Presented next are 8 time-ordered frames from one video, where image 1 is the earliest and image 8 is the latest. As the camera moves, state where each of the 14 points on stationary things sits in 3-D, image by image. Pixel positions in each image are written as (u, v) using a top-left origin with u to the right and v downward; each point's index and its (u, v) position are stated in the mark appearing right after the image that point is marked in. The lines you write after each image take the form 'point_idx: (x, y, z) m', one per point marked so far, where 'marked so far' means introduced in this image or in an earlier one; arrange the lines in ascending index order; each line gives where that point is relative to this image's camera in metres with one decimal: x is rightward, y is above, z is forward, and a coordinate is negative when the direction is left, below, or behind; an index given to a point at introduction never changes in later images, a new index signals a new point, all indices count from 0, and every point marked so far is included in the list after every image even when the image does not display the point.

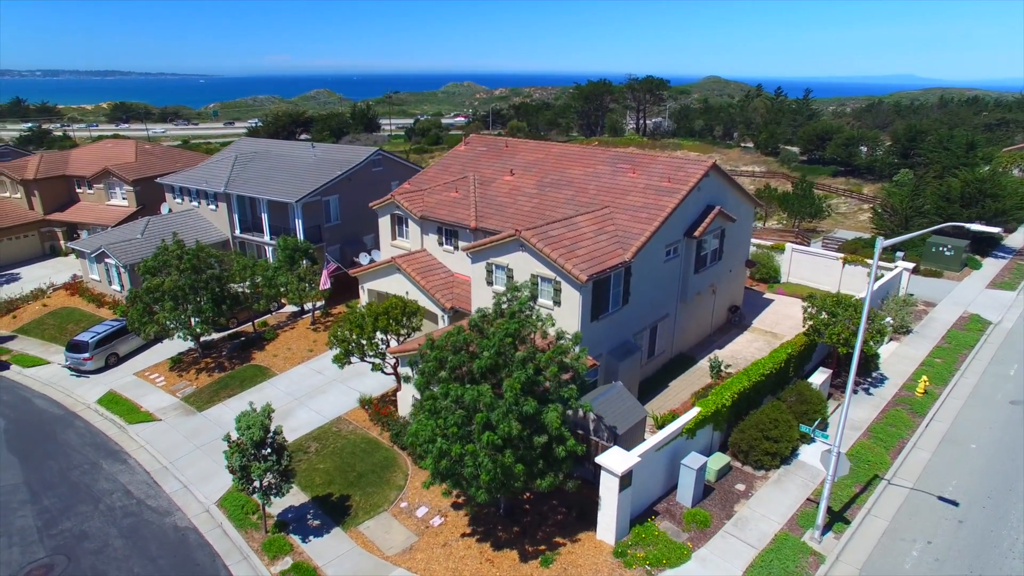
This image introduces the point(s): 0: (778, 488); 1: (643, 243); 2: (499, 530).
0: (+6.9, -5.2, +15.5) m
1: (+4.1, +1.4, +18.9) m
2: (-0.4, -5.9, +14.7) m
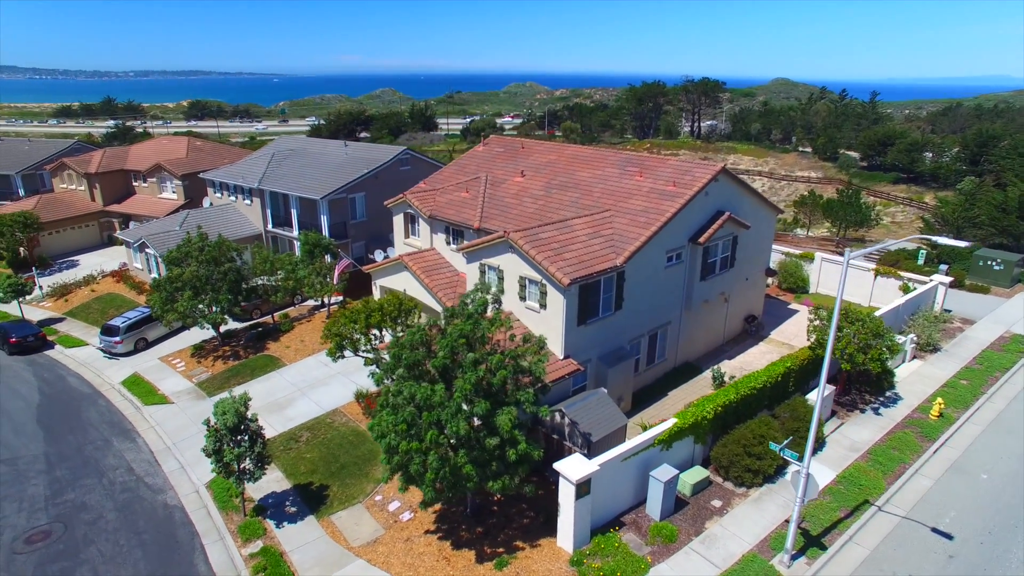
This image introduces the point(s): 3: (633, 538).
0: (+6.1, -5.5, +14.9) m
1: (+3.8, +1.2, +18.5) m
2: (-1.3, -6.0, +14.8) m
3: (+2.8, -5.9, +14.1) m
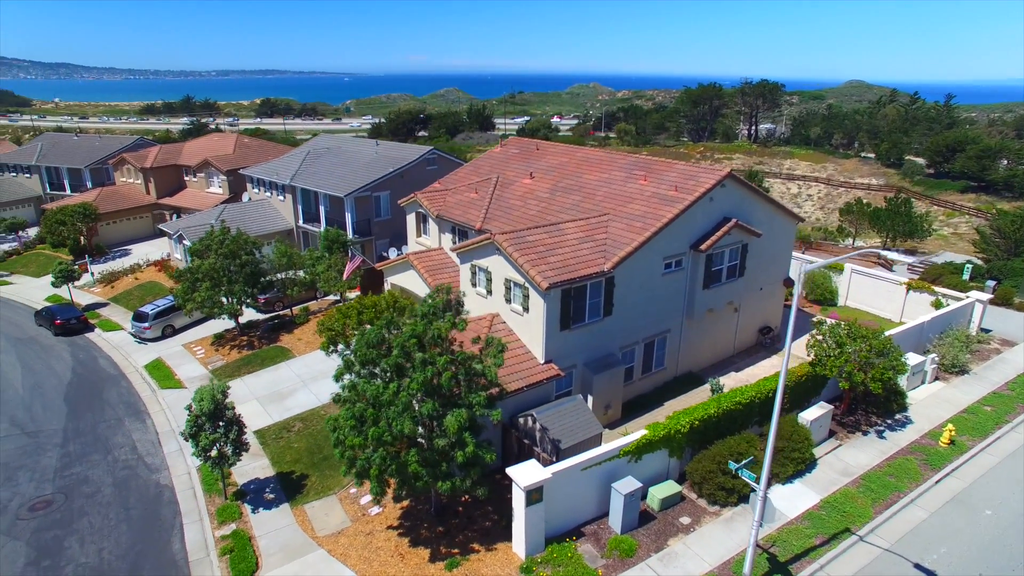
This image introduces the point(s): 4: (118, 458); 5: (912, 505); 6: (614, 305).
0: (+5.1, -5.7, +14.3) m
1: (+3.5, +1.0, +18.1) m
2: (-2.2, -6.0, +14.9) m
3: (+1.8, -6.0, +13.8) m
4: (-12.3, -5.3, +18.6) m
5: (+10.1, -5.5, +15.1) m
6: (+3.2, -0.5, +18.6) m
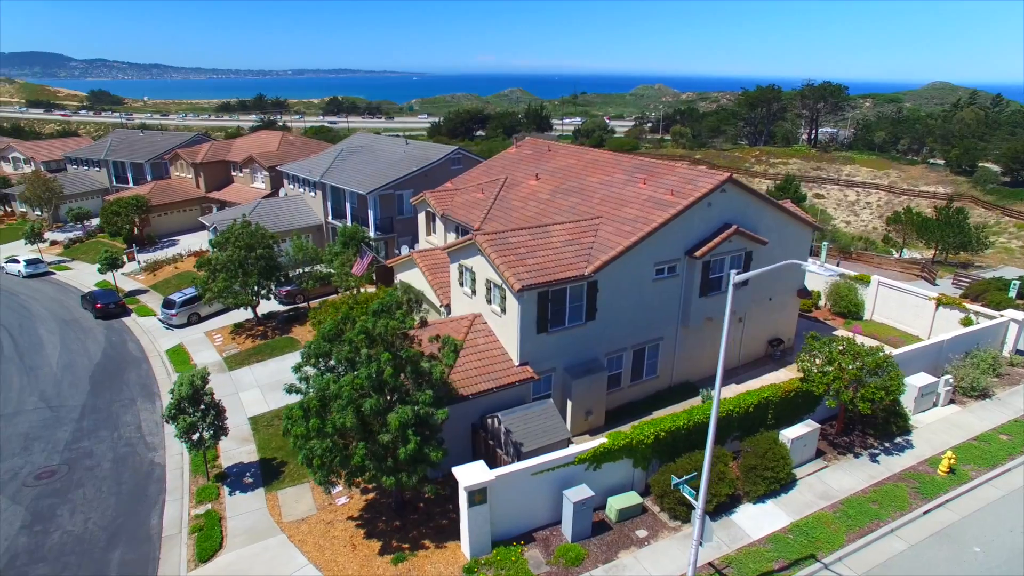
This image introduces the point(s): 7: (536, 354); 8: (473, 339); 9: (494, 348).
0: (+3.9, -5.9, +13.9) m
1: (+2.9, +0.9, +17.8) m
2: (-3.3, -5.9, +15.1) m
3: (+0.5, -6.1, +13.7) m
4: (-12.9, -4.9, +19.9) m
5: (+9.0, -5.9, +14.2) m
6: (+2.6, -0.7, +18.3) m
7: (+0.7, -1.9, +17.6) m
8: (-1.2, -1.5, +17.8) m
9: (-0.5, -1.8, +17.7) m
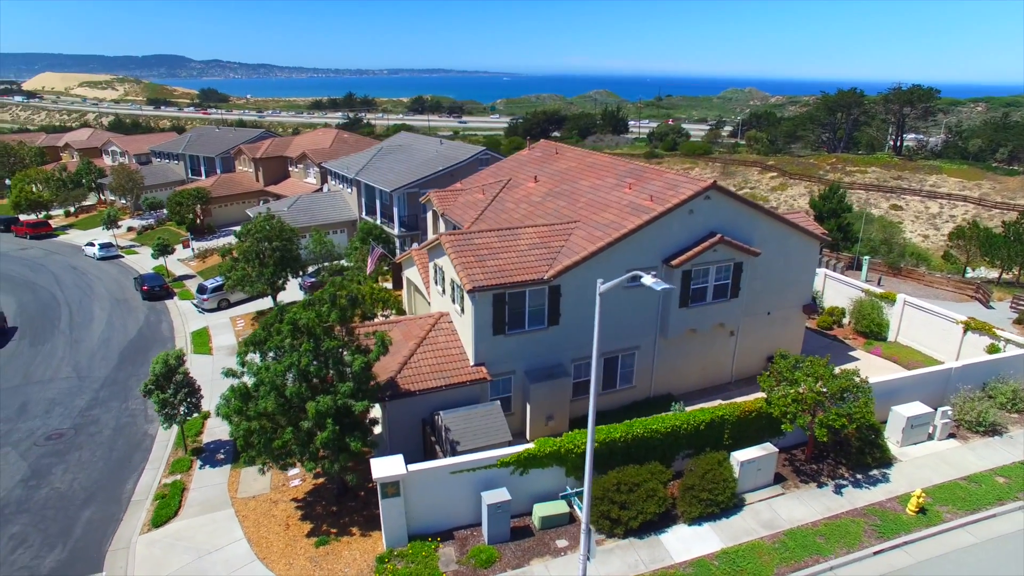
0: (+2.0, -6.1, +13.6) m
1: (+1.8, +0.7, +17.6) m
2: (-5.1, -5.7, +15.8) m
3: (-1.4, -6.1, +13.9) m
4: (-13.9, -4.3, +21.7) m
5: (+7.0, -6.3, +13.2) m
6: (+1.5, -0.8, +18.2) m
7: (-0.6, -2.0, +17.6) m
8: (-2.4, -1.5, +18.2) m
9: (-1.7, -1.8, +18.0) m
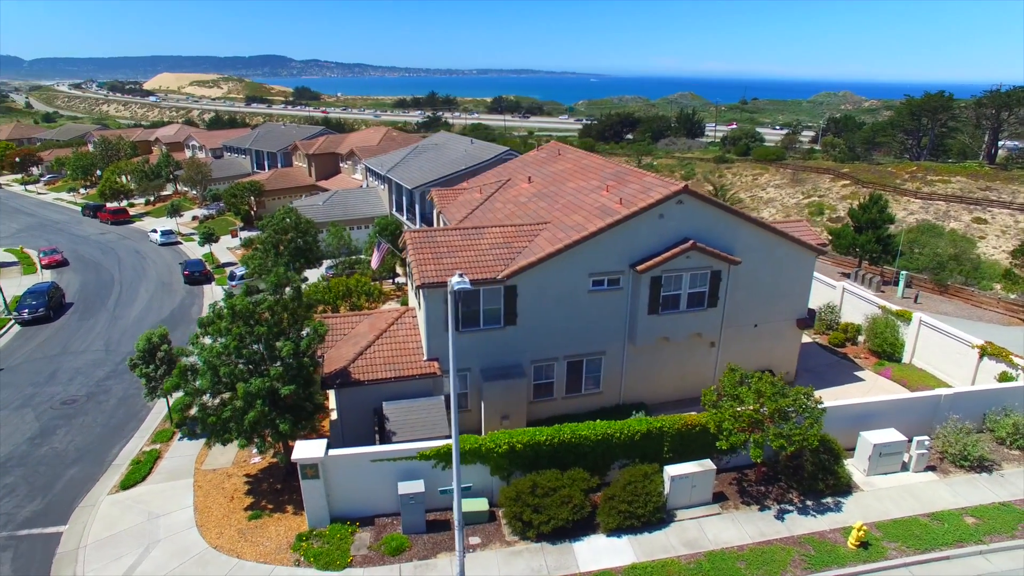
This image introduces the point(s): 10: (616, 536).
0: (-0.2, -6.1, +13.6) m
1: (+0.5, +0.7, +17.6) m
2: (-6.8, -5.4, +16.7) m
3: (-3.5, -6.0, +14.3) m
4: (-14.8, -3.6, +23.7) m
5: (+4.8, -6.5, +12.6) m
6: (+0.2, -0.8, +18.2) m
7: (-2.0, -1.9, +17.9) m
8: (-3.7, -1.3, +18.7) m
9: (-3.1, -1.6, +18.4) m
10: (+2.4, -5.8, +14.1) m
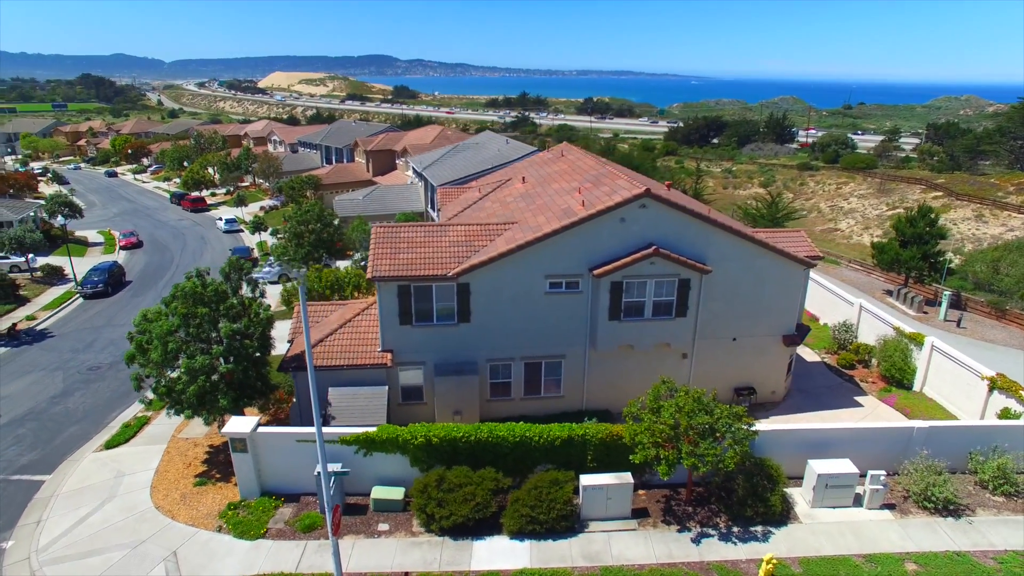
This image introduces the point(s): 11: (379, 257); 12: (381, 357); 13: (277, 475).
0: (-2.5, -6.0, +13.9) m
1: (-1.0, +0.8, +17.7) m
2: (-8.6, -5.0, +17.9) m
3: (-5.7, -5.7, +15.1) m
4: (-15.4, -2.8, +26.0) m
5: (+2.2, -6.7, +12.2) m
6: (-1.2, -0.8, +18.4) m
7: (-3.4, -1.7, +18.4) m
8: (-5.0, -1.1, +19.4) m
9: (-4.5, -1.4, +19.1) m
10: (+0.2, -5.9, +14.0) m
11: (-4.0, +0.9, +18.1) m
12: (-4.0, -2.1, +18.3) m
13: (-6.1, -4.9, +15.5) m
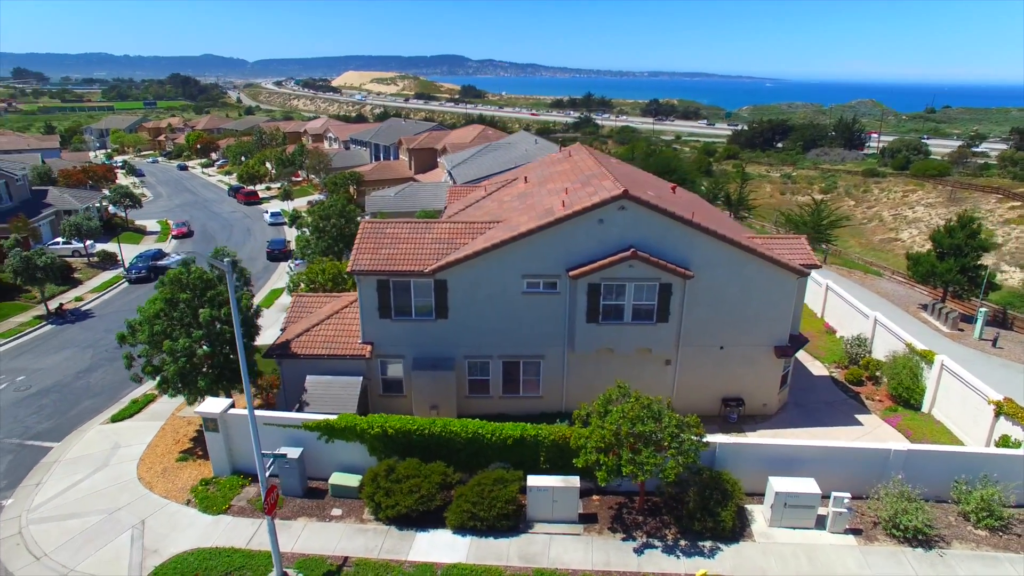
0: (-3.9, -5.9, +14.3) m
1: (-1.7, +0.9, +17.9) m
2: (-9.5, -4.6, +18.9) m
3: (-6.9, -5.4, +15.8) m
4: (-15.3, -2.2, +27.6) m
5: (+0.6, -6.7, +12.1) m
6: (-1.9, -0.7, +18.6) m
7: (-4.2, -1.5, +18.9) m
8: (-5.6, -0.8, +20.1) m
9: (-5.1, -1.2, +19.6) m
10: (-1.2, -5.8, +14.2) m
11: (-4.7, +1.1, +18.6) m
12: (-4.8, -1.9, +18.9) m
13: (-7.2, -4.6, +16.2) m
